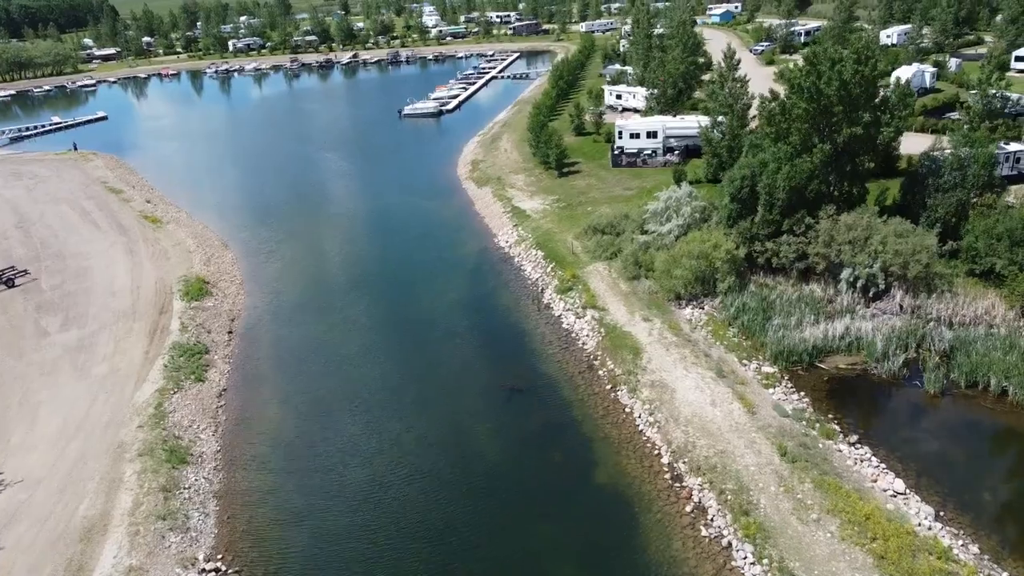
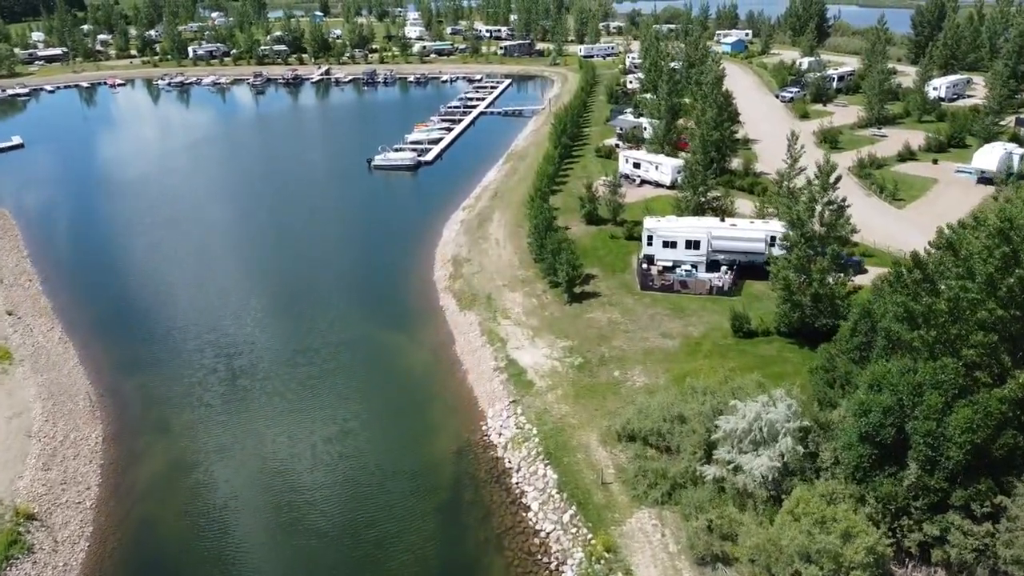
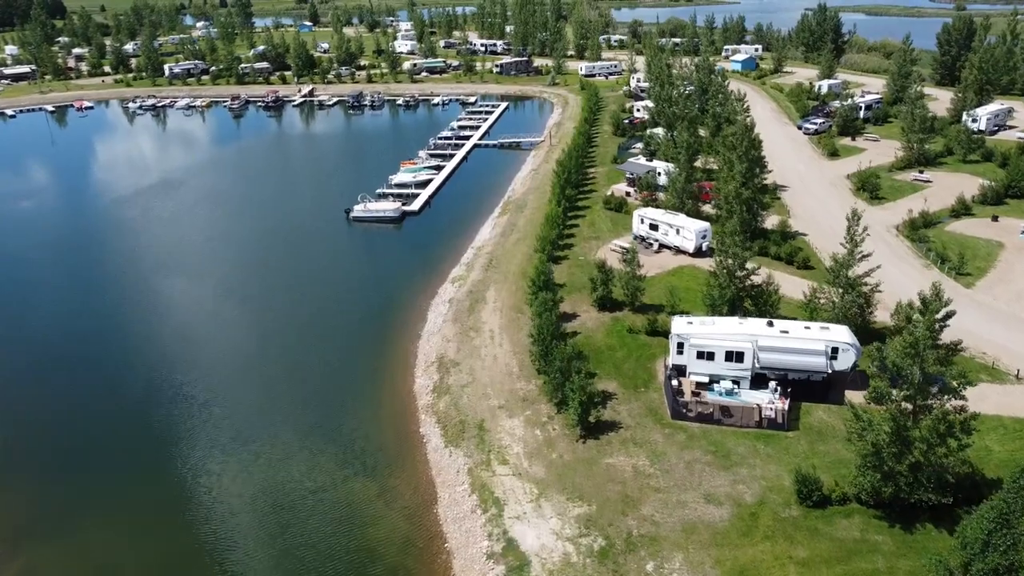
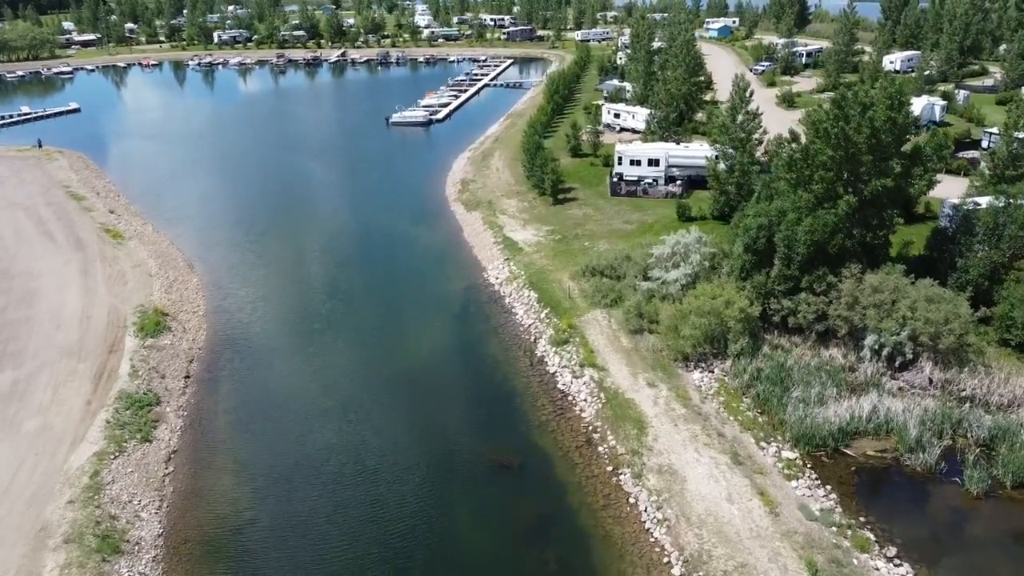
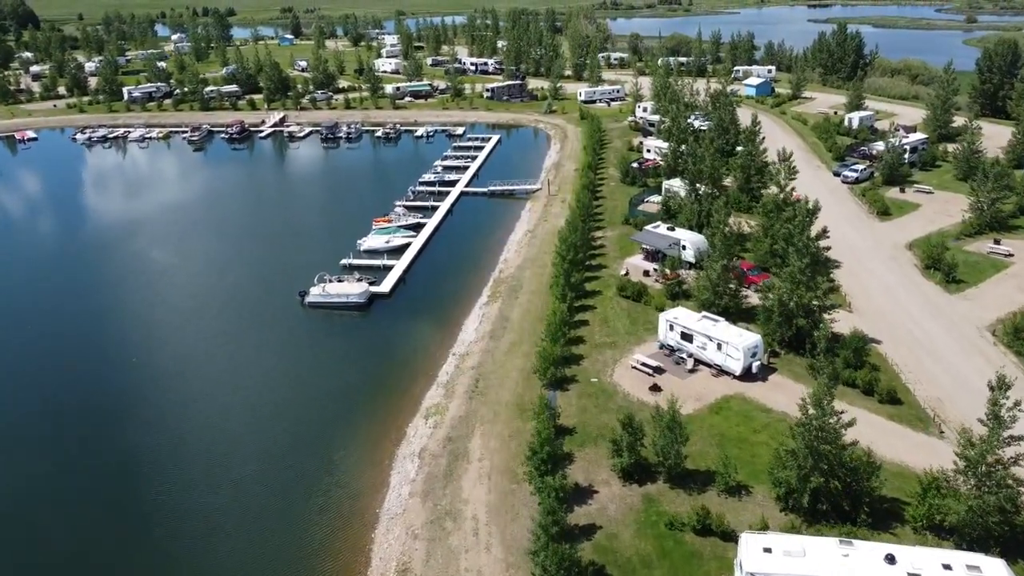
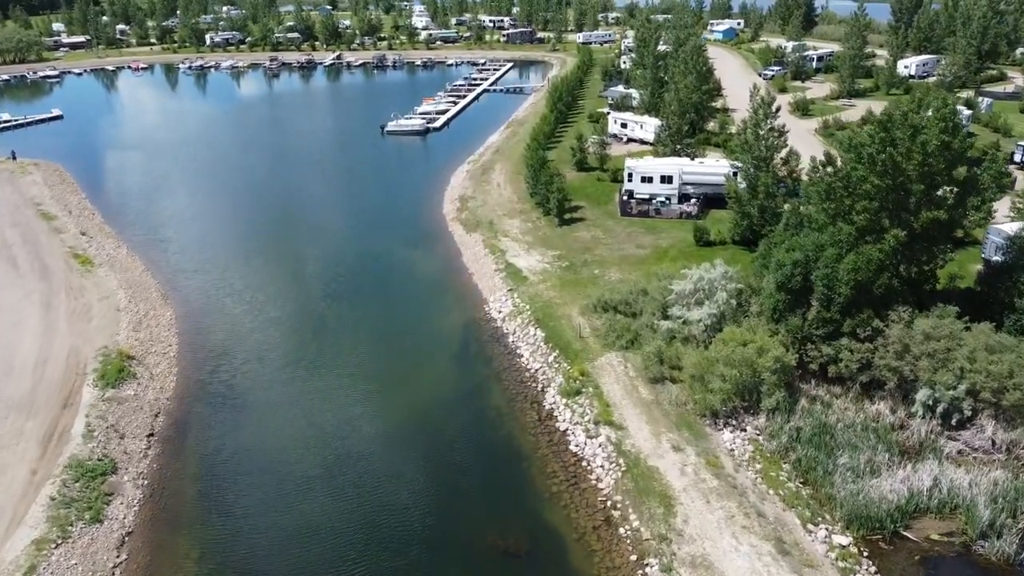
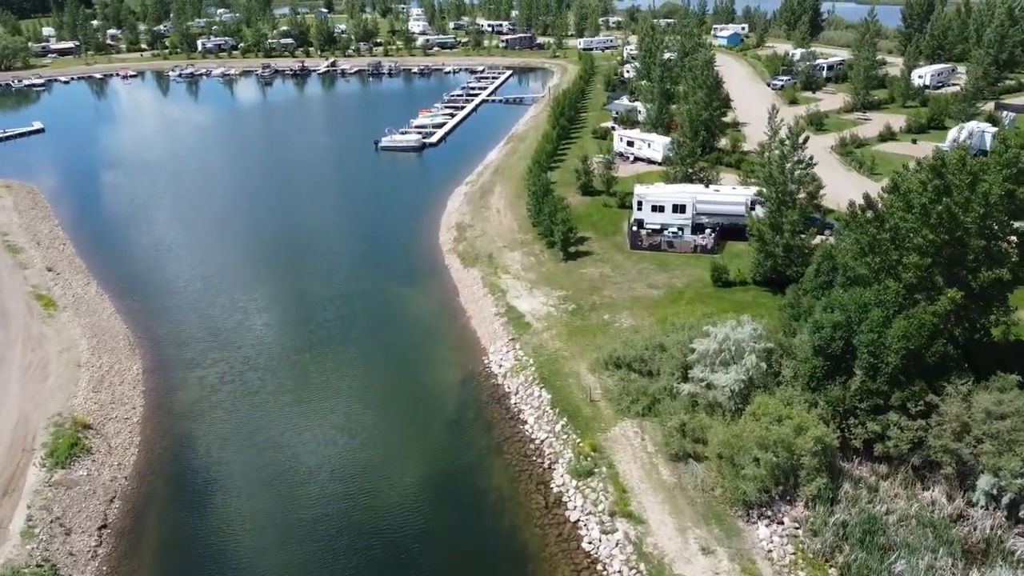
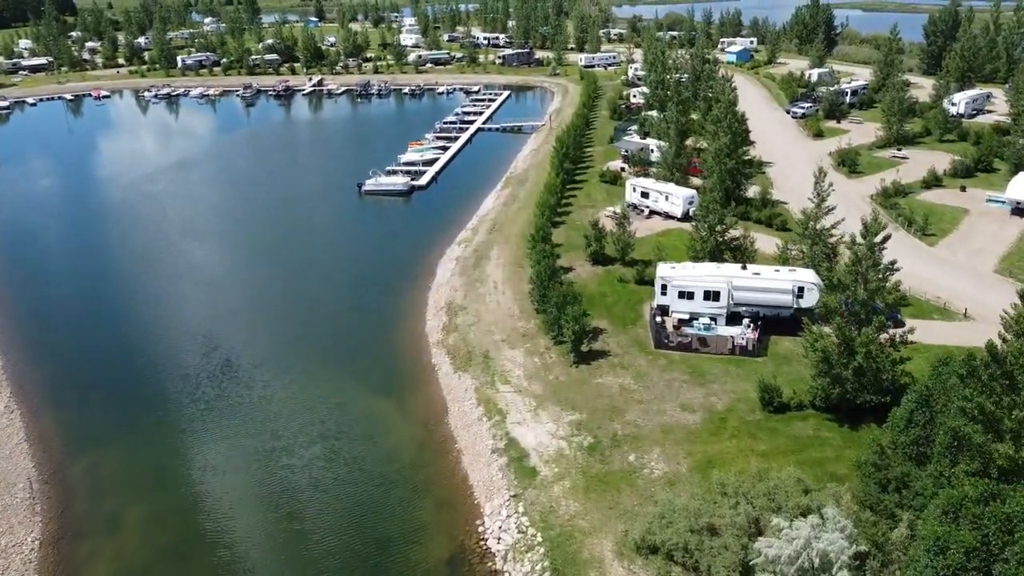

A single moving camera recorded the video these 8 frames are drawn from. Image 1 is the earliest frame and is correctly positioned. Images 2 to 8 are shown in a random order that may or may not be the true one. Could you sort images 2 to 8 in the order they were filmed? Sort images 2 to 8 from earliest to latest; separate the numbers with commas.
4, 6, 7, 2, 8, 3, 5
